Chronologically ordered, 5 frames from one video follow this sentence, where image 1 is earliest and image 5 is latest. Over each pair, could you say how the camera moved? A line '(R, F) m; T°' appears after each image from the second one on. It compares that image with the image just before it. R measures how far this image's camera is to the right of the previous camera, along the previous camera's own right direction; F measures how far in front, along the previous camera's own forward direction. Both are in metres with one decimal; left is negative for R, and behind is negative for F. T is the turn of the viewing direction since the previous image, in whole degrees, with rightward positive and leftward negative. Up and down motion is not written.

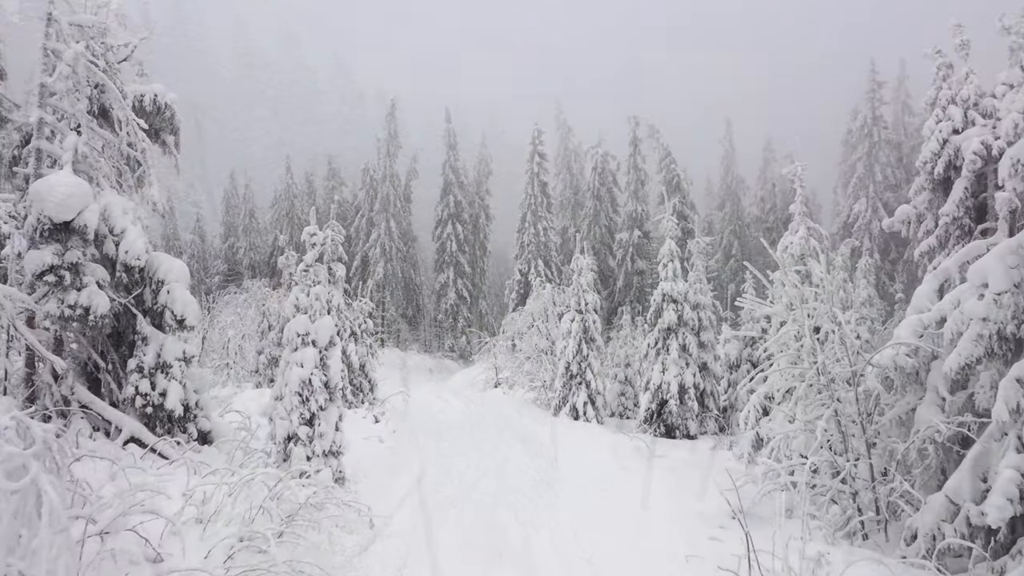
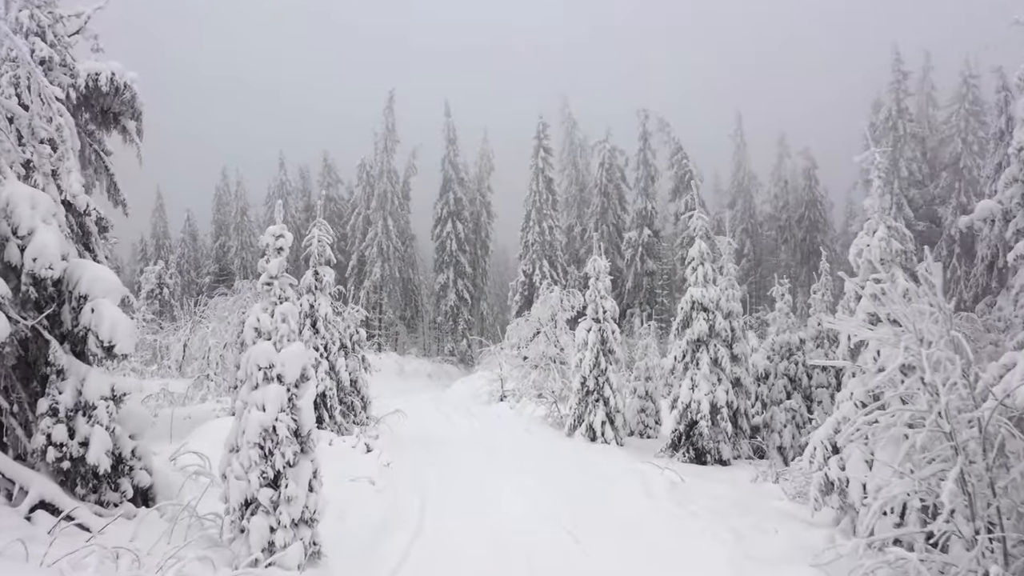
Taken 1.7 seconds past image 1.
(-0.3, +1.7) m; 0°
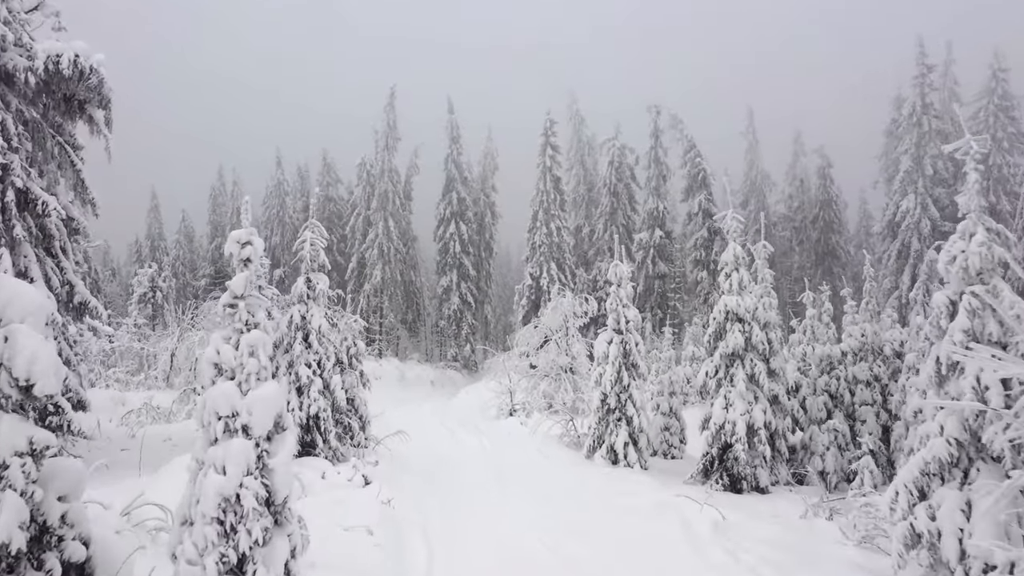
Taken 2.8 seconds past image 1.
(-0.3, +1.4) m; 0°
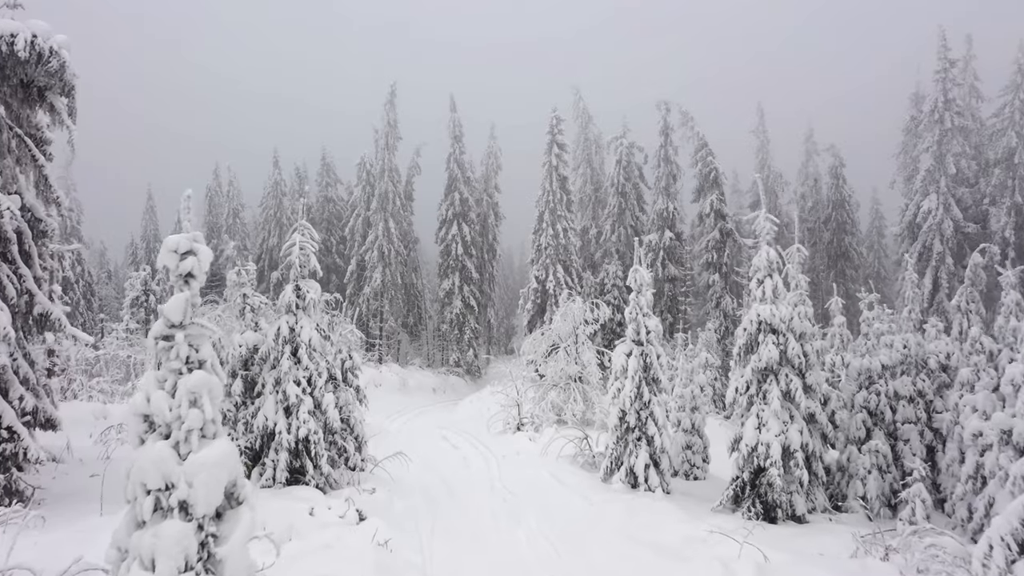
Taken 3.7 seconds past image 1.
(-0.2, +1.1) m; 0°
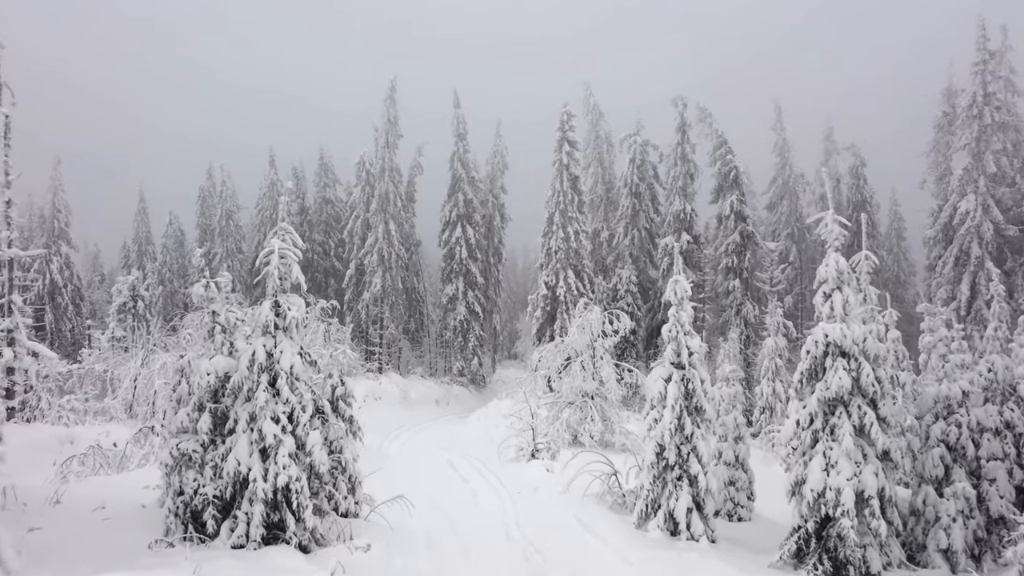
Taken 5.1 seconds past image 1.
(-0.4, +1.8) m; 0°
